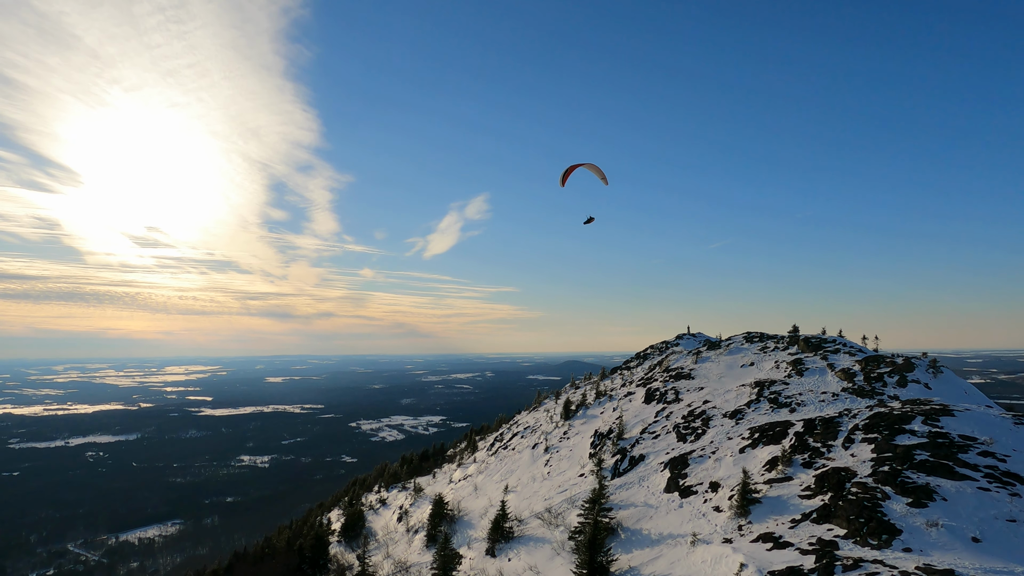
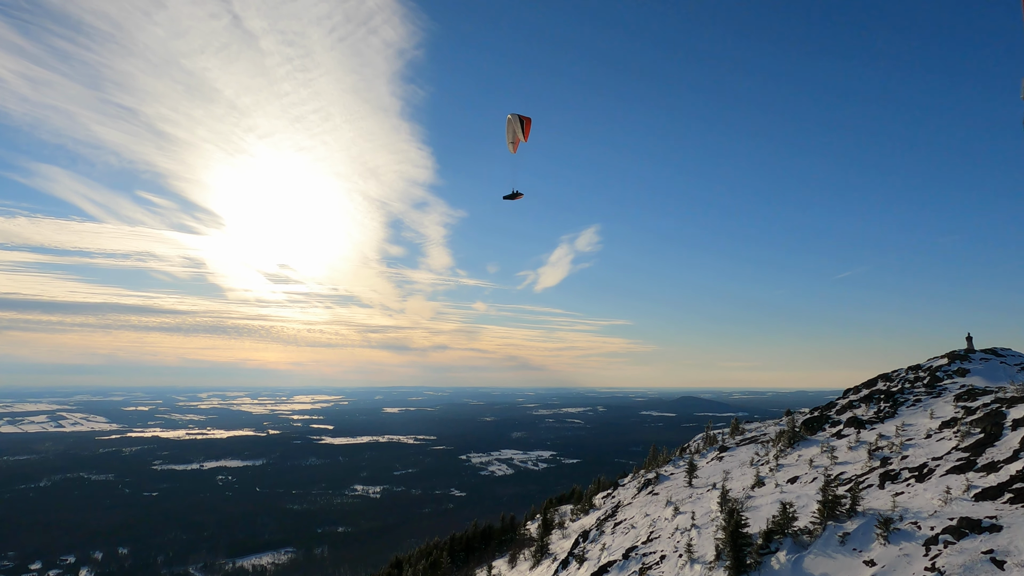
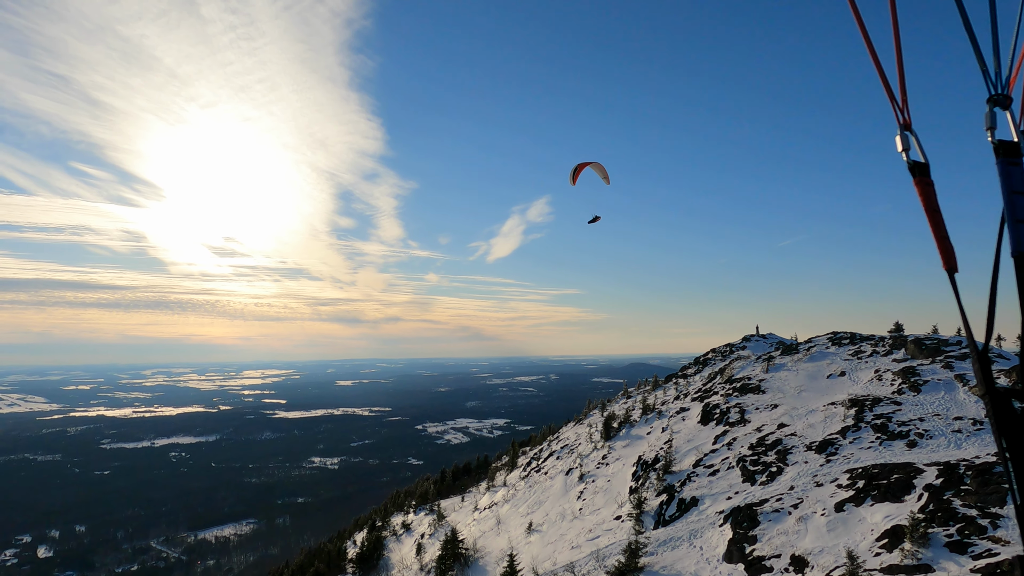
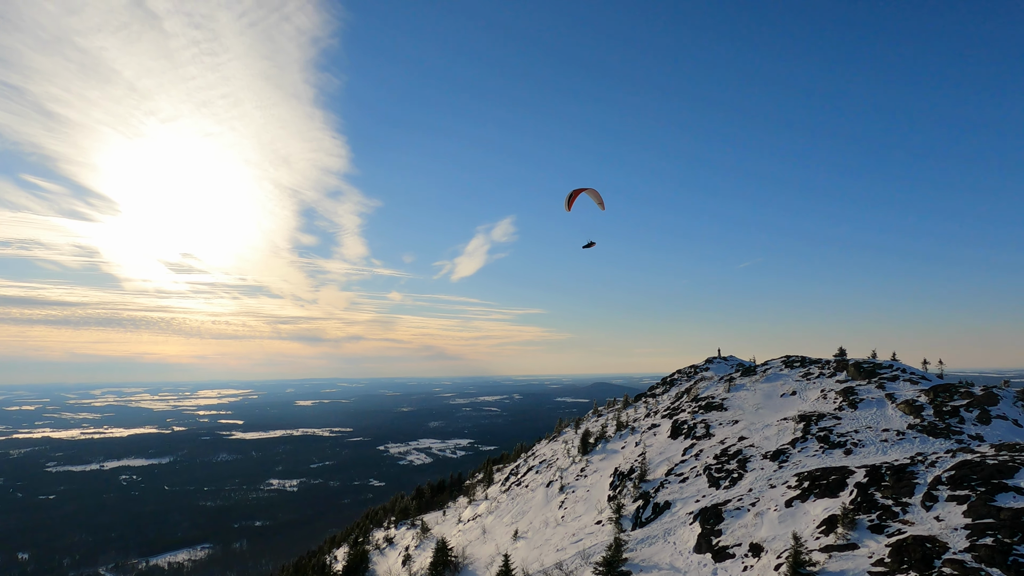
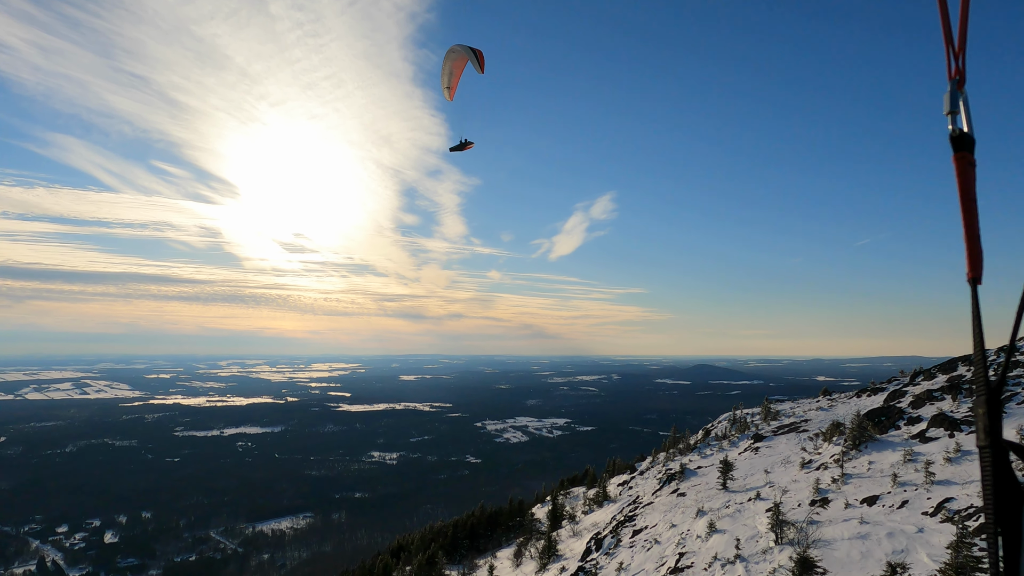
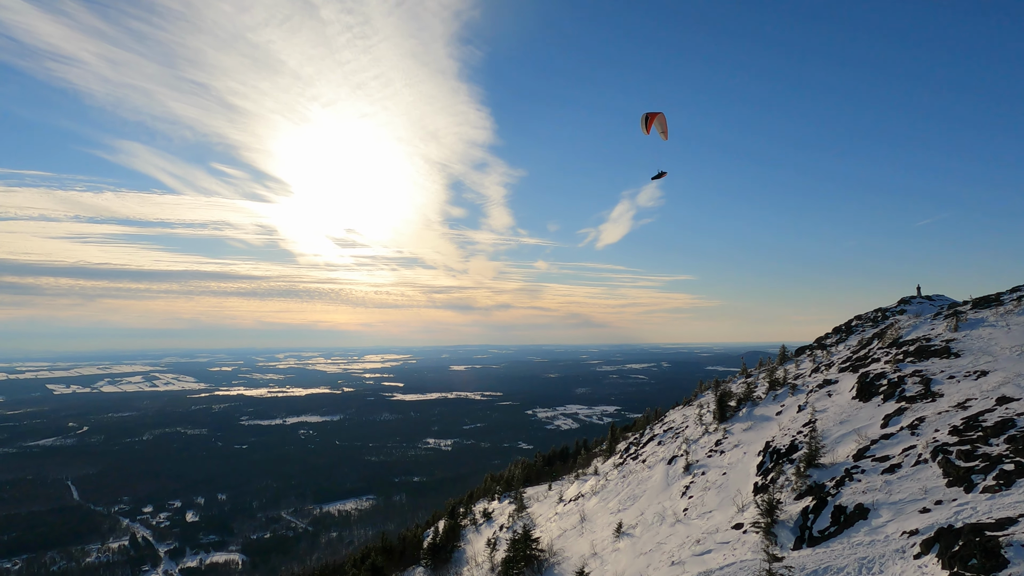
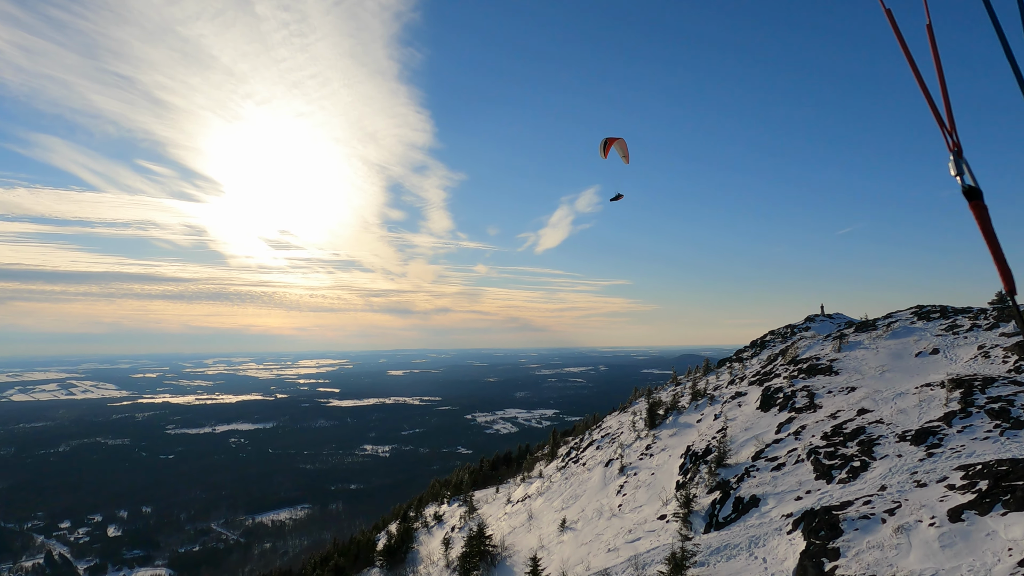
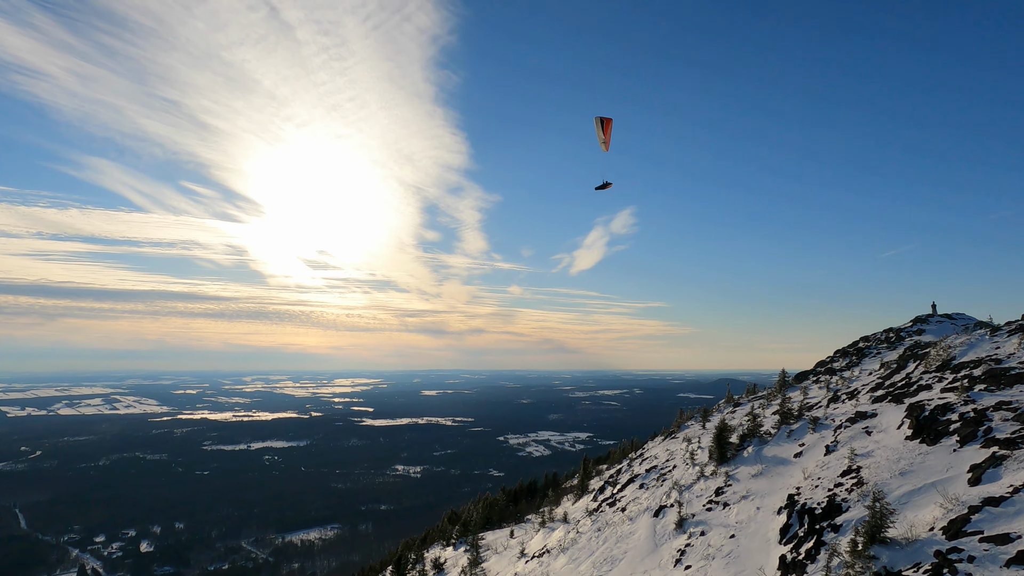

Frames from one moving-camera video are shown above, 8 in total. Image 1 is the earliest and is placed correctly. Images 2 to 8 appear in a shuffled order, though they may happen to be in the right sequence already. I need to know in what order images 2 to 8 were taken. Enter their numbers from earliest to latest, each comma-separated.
4, 3, 7, 6, 8, 2, 5
